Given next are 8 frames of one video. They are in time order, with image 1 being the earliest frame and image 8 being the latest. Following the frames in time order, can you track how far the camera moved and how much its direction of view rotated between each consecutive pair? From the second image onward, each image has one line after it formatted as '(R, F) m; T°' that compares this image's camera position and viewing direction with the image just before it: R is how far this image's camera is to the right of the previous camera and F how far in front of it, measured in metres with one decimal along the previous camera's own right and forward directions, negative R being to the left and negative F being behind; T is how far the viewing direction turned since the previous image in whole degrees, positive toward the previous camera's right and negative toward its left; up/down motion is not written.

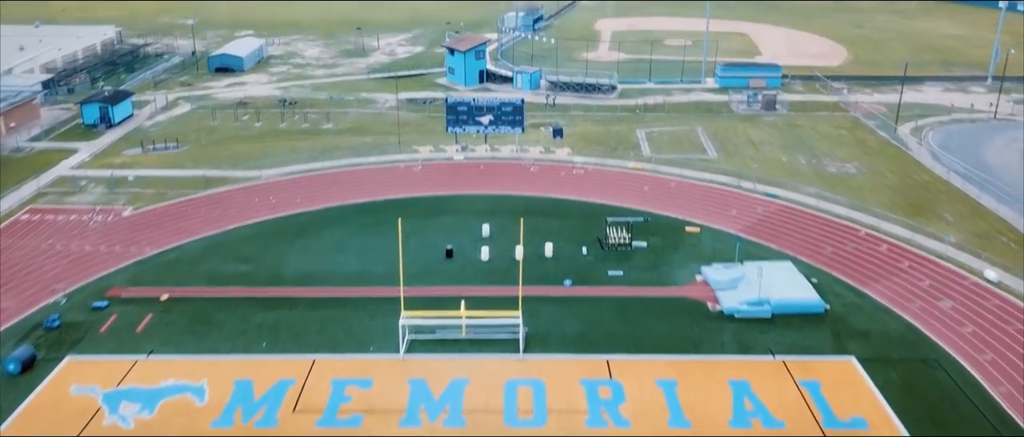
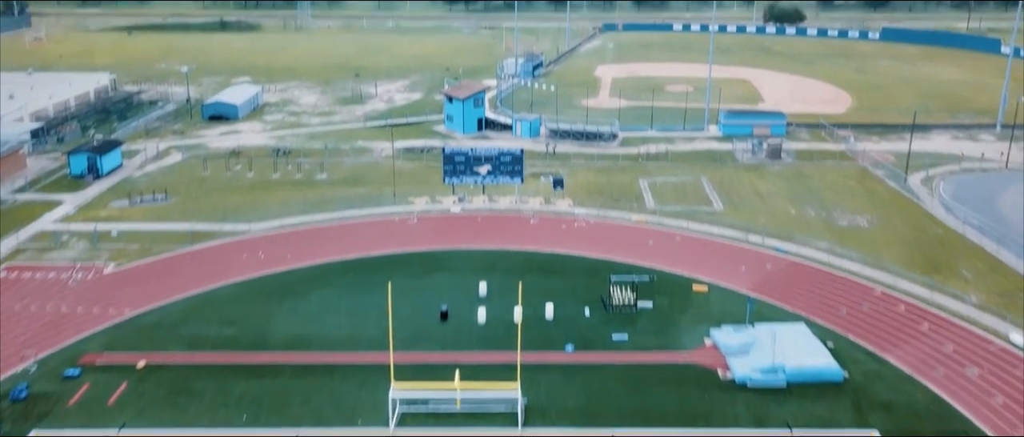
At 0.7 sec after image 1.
(0.0, +0.7) m; 0°
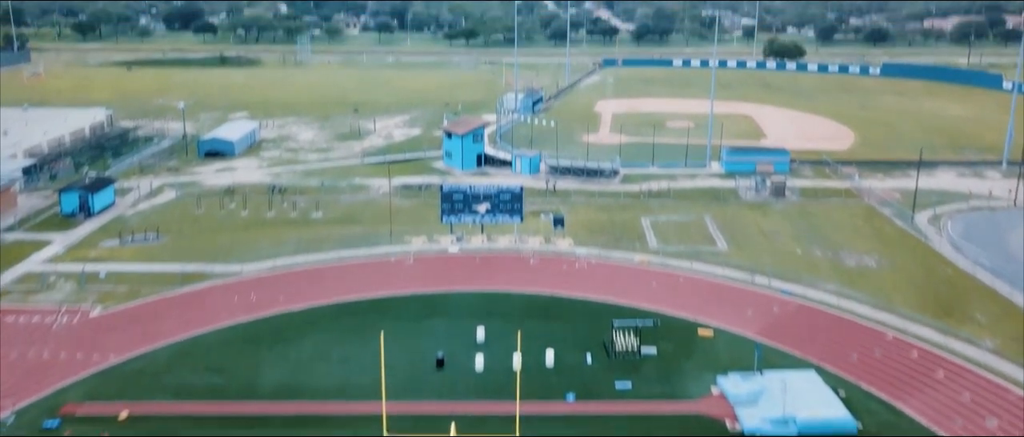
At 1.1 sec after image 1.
(0.0, +0.4) m; 0°
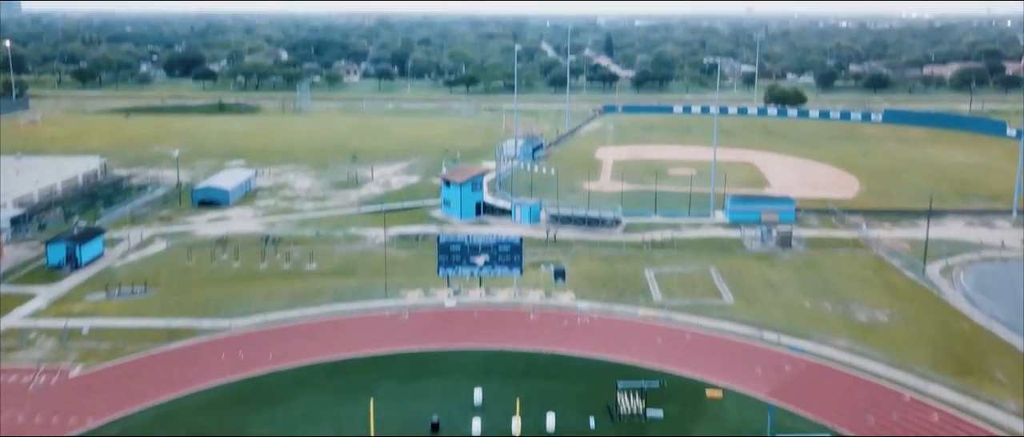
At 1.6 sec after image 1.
(0.0, +0.6) m; 0°
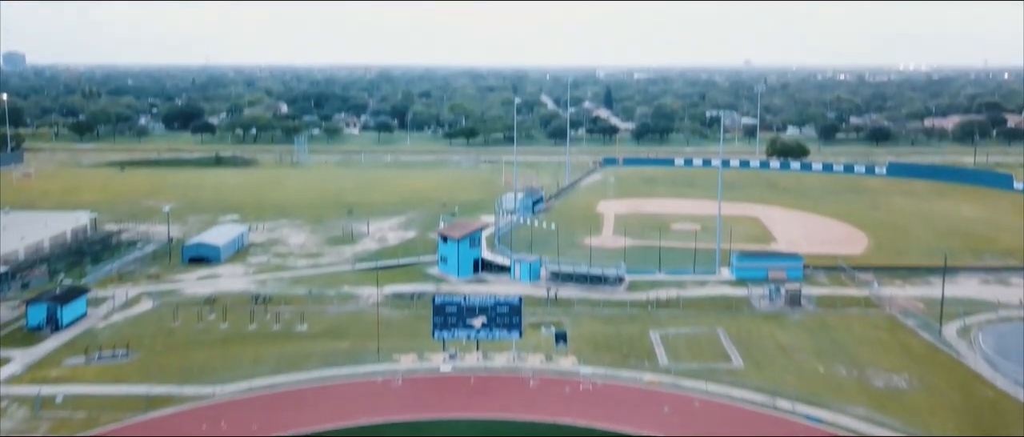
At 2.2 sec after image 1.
(0.0, +0.7) m; 0°
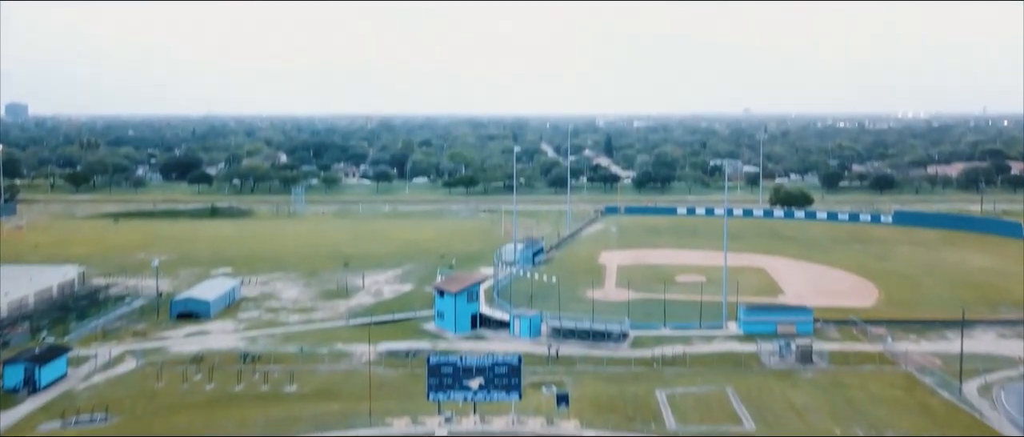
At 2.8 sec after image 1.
(+0.1, +0.7) m; 0°
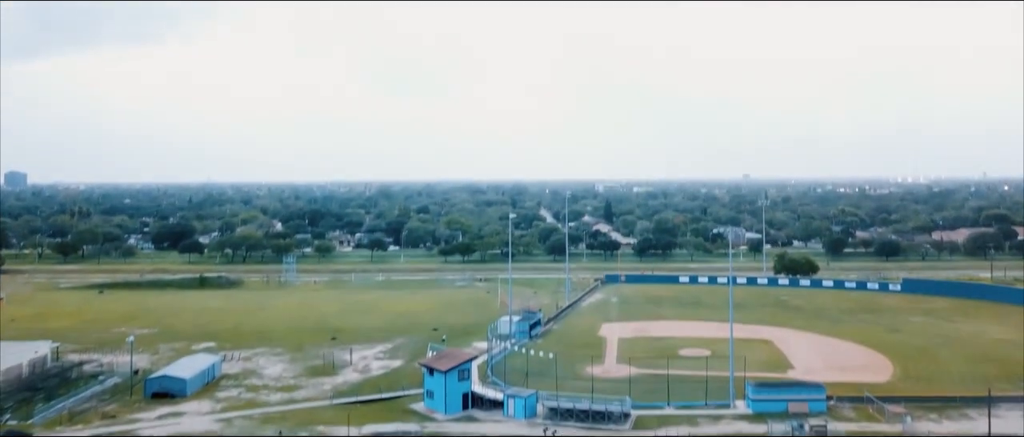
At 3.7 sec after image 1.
(+0.2, +1.1) m; 0°
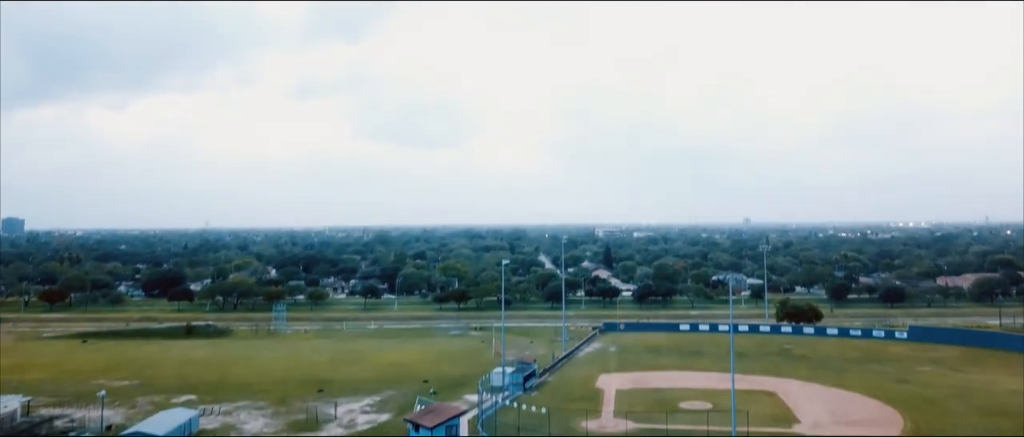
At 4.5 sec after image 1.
(+0.3, +0.9) m; 0°
